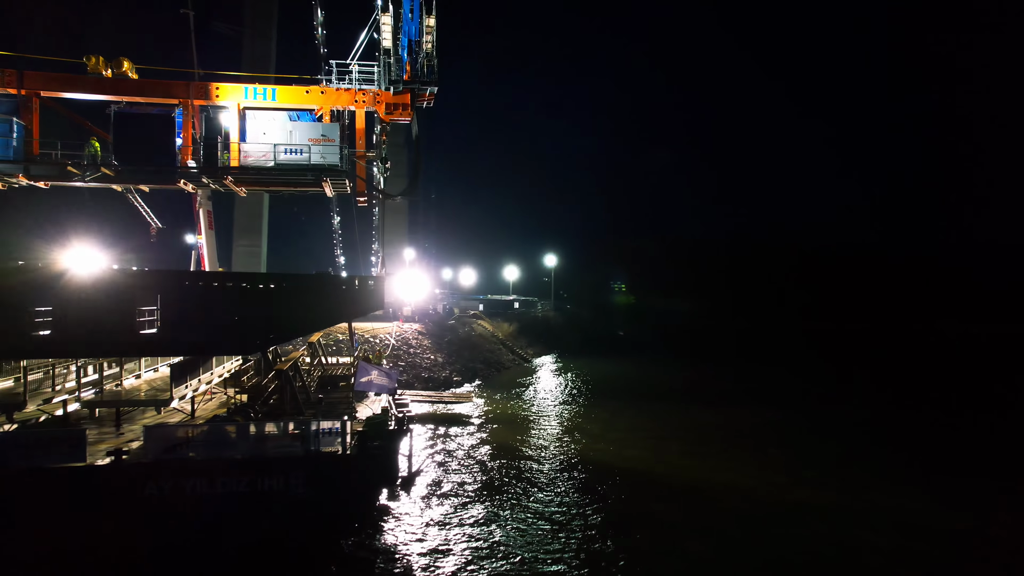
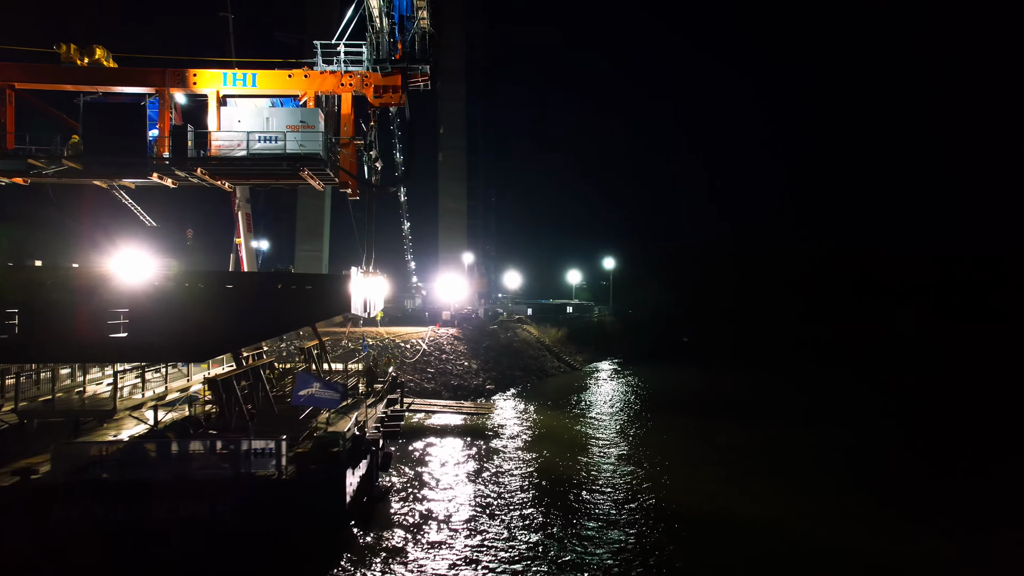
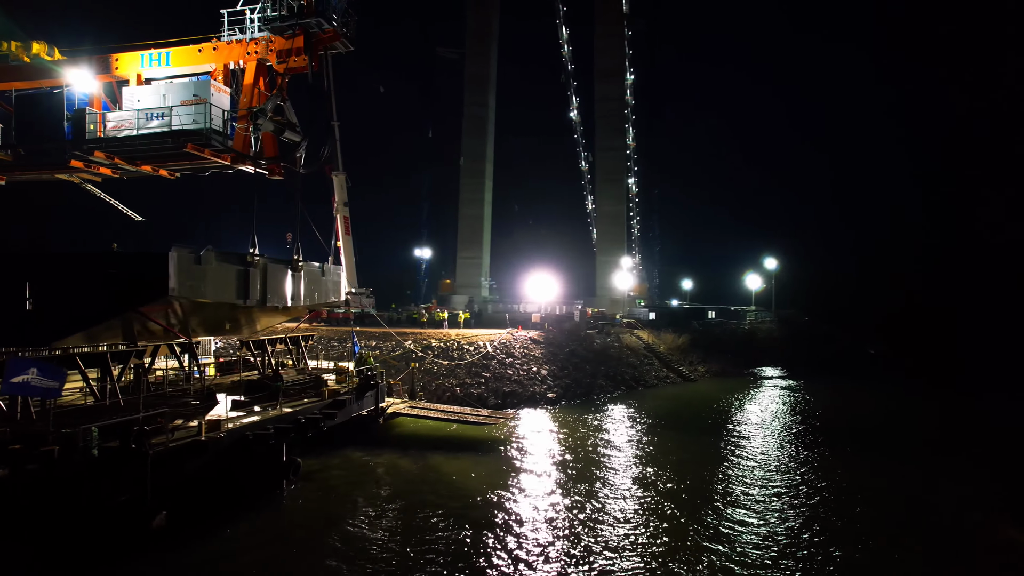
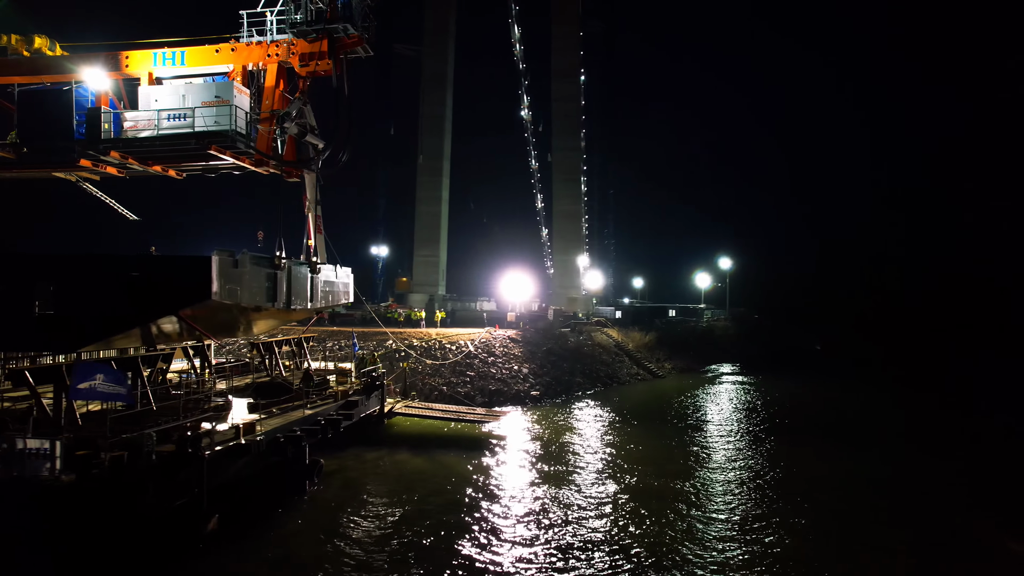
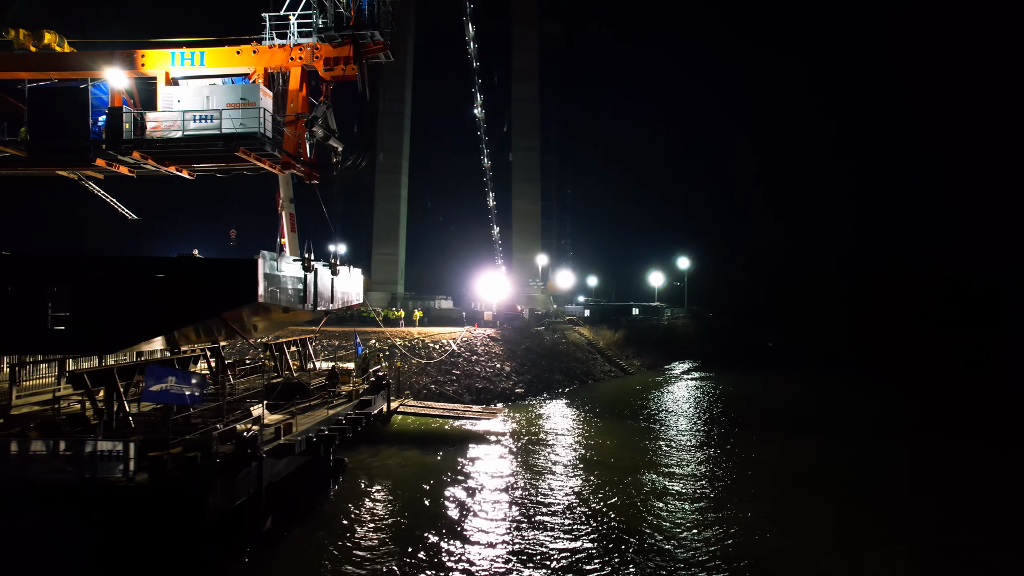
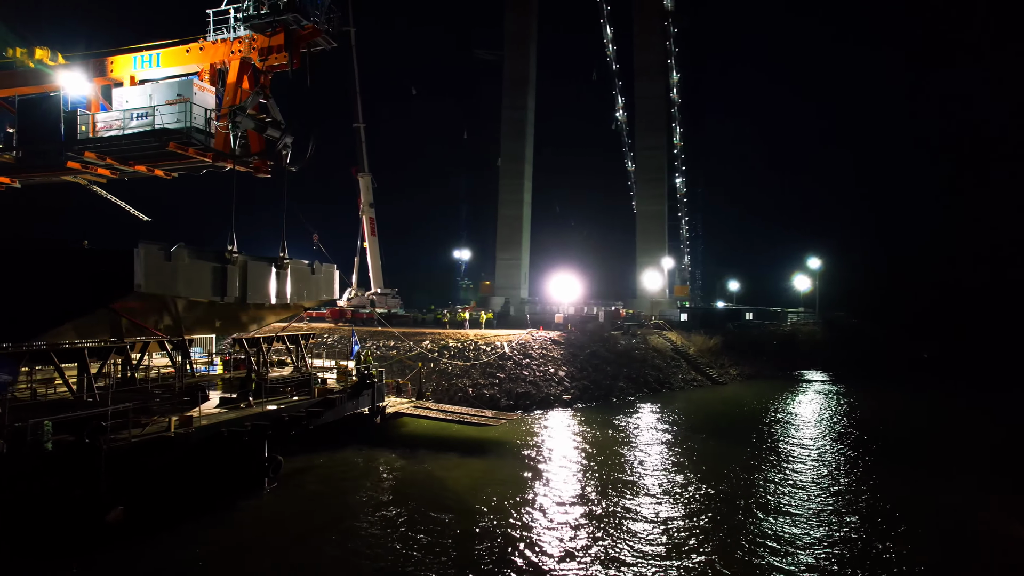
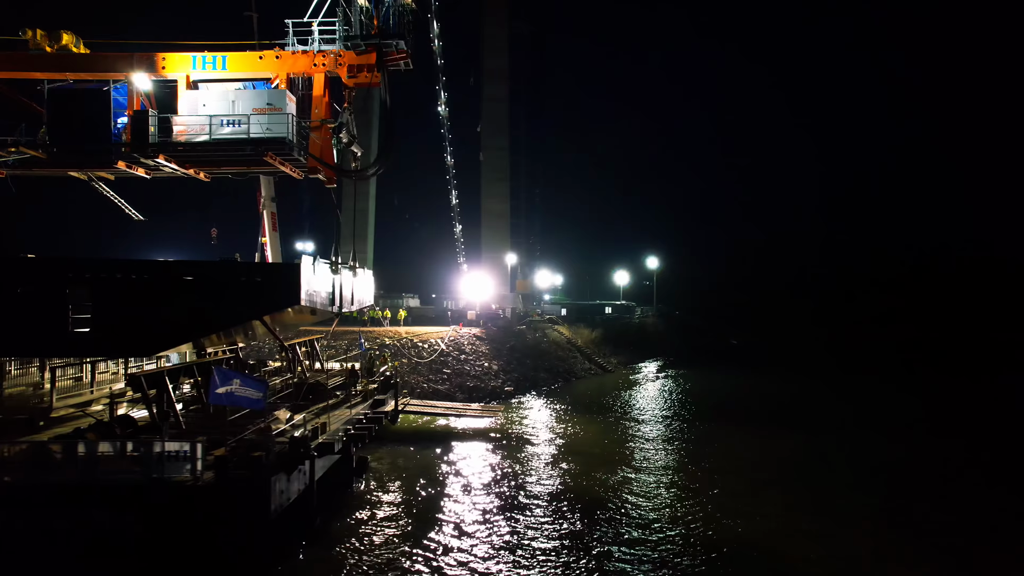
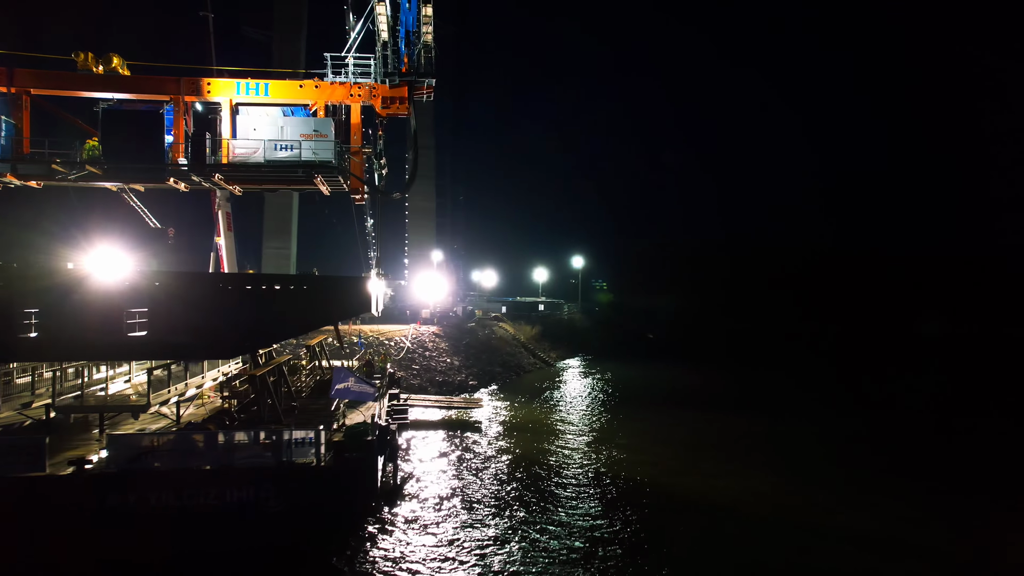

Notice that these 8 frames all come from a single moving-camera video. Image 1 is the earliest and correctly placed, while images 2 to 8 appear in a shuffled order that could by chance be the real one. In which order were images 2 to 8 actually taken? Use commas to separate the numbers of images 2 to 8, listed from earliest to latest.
8, 2, 7, 5, 4, 3, 6
